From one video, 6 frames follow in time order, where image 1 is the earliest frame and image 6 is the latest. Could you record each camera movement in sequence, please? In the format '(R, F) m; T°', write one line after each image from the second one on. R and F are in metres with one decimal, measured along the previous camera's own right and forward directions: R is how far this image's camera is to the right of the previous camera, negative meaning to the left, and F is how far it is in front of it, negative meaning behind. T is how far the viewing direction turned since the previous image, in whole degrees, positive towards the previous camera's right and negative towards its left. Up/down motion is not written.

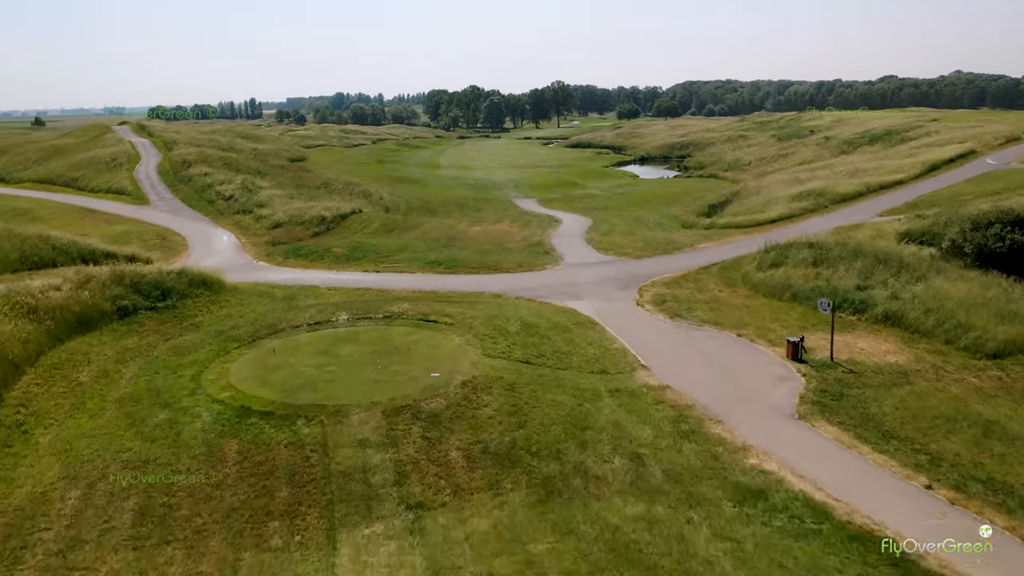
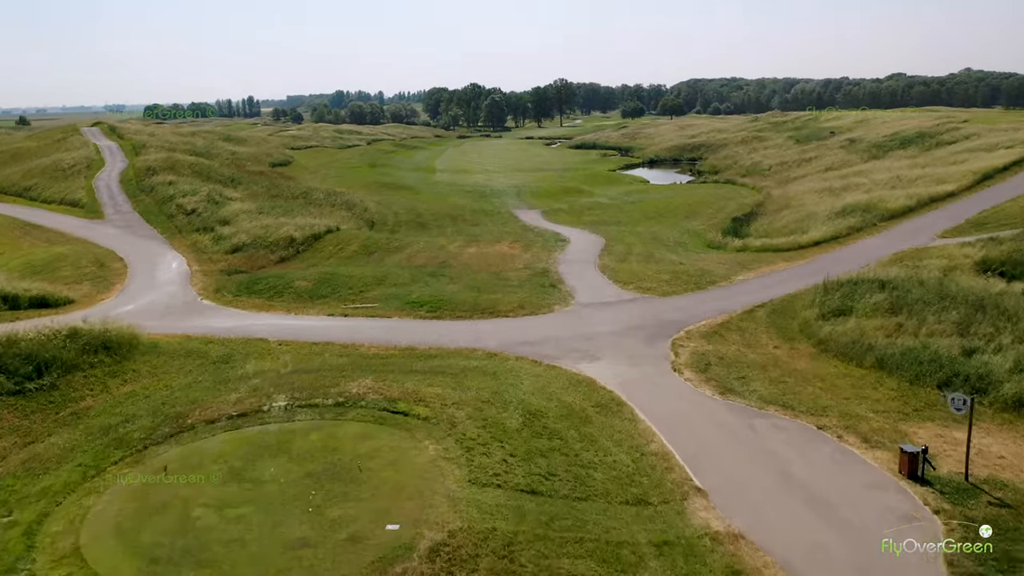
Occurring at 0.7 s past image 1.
(+0.1, +5.9) m; 0°
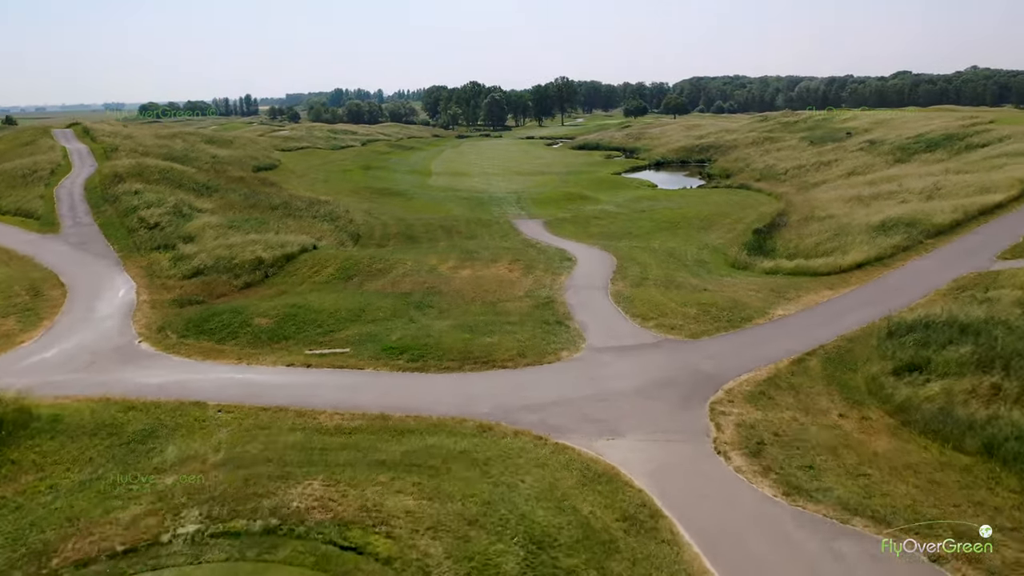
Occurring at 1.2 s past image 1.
(+0.1, +4.4) m; 0°
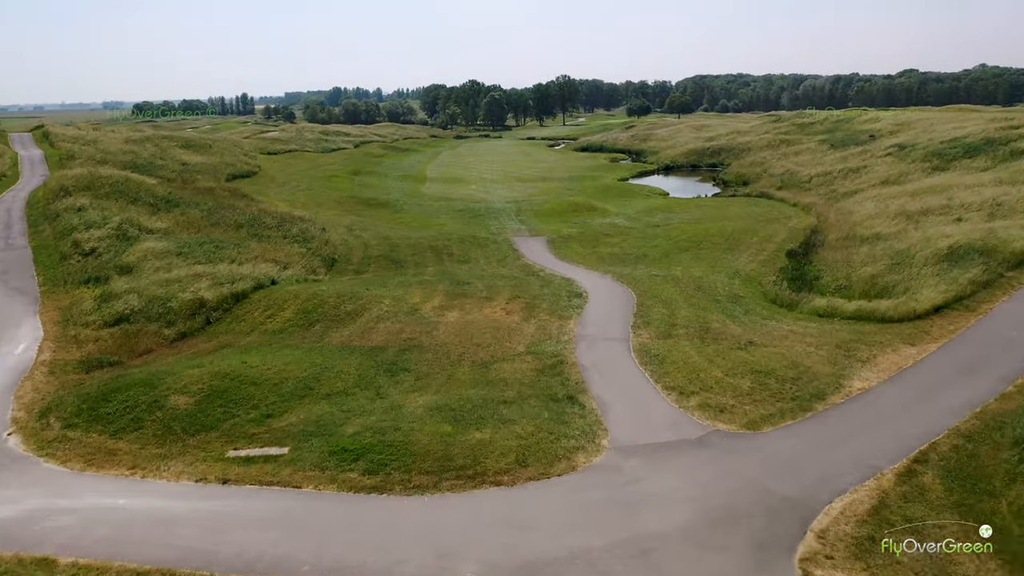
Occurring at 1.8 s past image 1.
(+0.1, +5.8) m; 0°
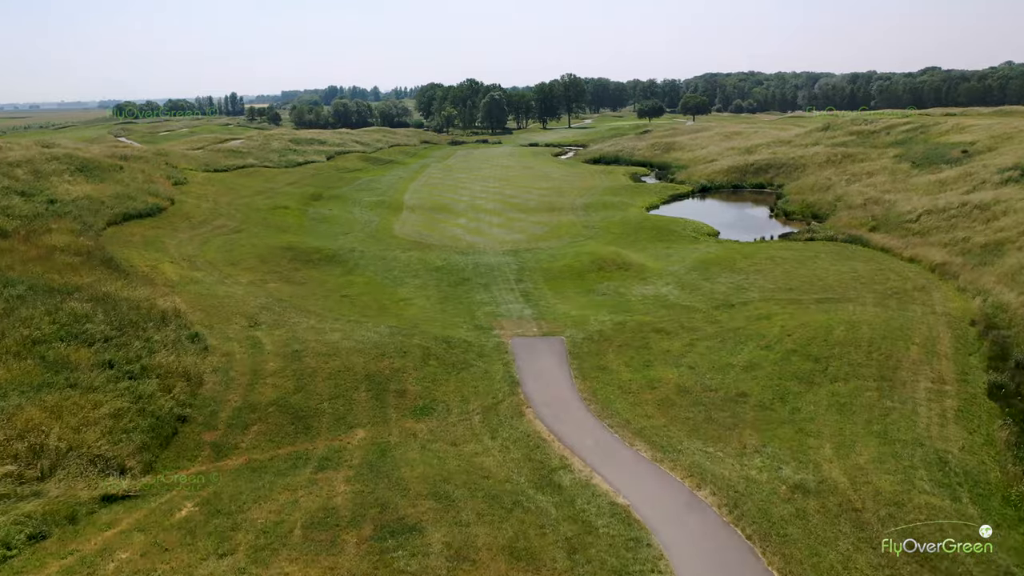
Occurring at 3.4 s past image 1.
(+0.2, +17.4) m; 0°
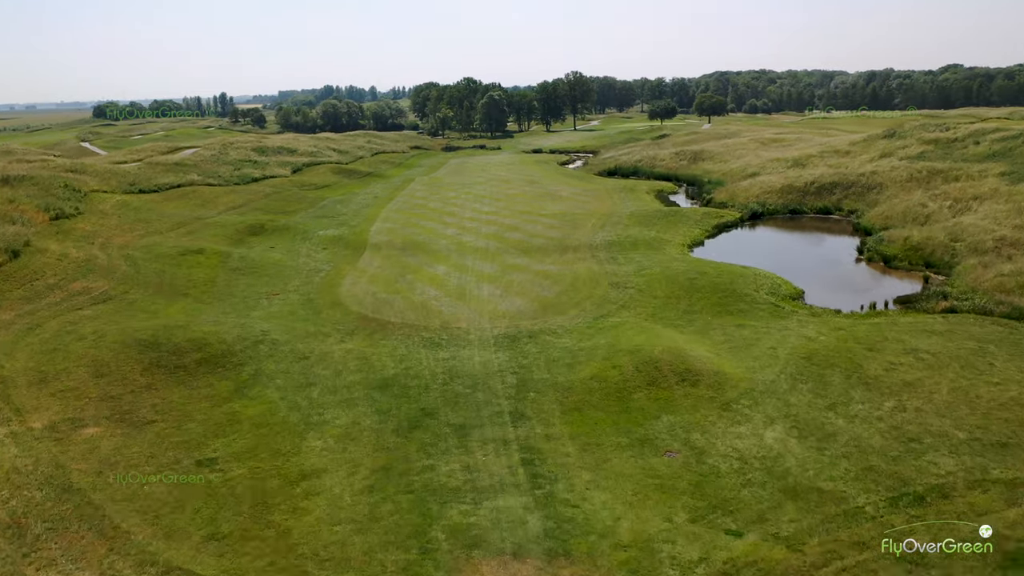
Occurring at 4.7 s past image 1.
(+0.3, +16.0) m; 0°
